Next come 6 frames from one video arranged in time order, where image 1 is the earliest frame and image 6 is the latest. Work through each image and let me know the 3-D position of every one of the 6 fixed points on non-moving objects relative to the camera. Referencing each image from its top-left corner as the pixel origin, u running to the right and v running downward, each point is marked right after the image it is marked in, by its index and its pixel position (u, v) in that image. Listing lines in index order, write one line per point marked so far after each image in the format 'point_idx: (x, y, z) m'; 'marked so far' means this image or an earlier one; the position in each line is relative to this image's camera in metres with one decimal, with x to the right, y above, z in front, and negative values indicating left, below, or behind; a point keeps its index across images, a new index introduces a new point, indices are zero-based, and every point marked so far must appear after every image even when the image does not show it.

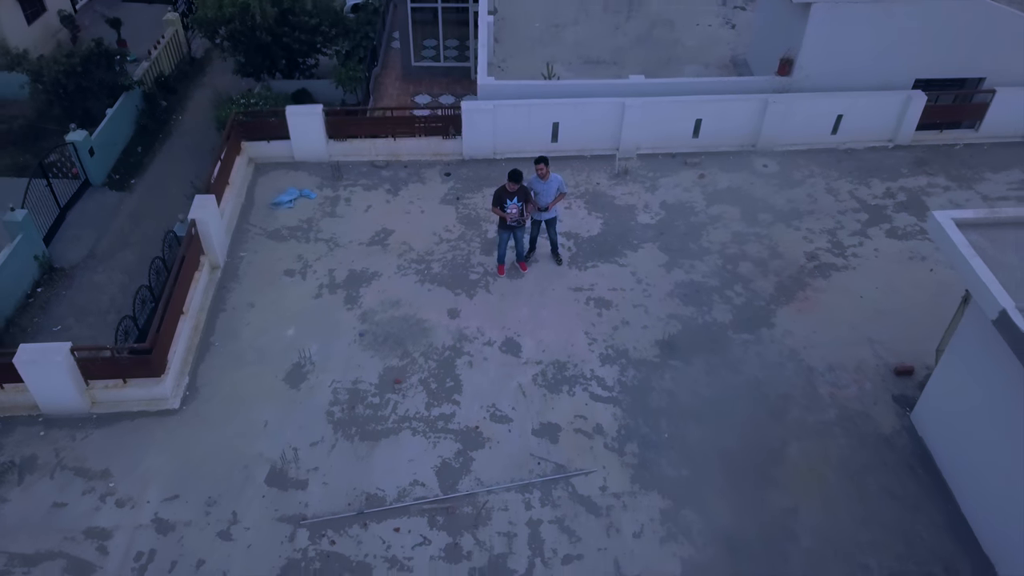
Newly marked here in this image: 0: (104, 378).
0: (-3.2, -0.7, +6.5) m
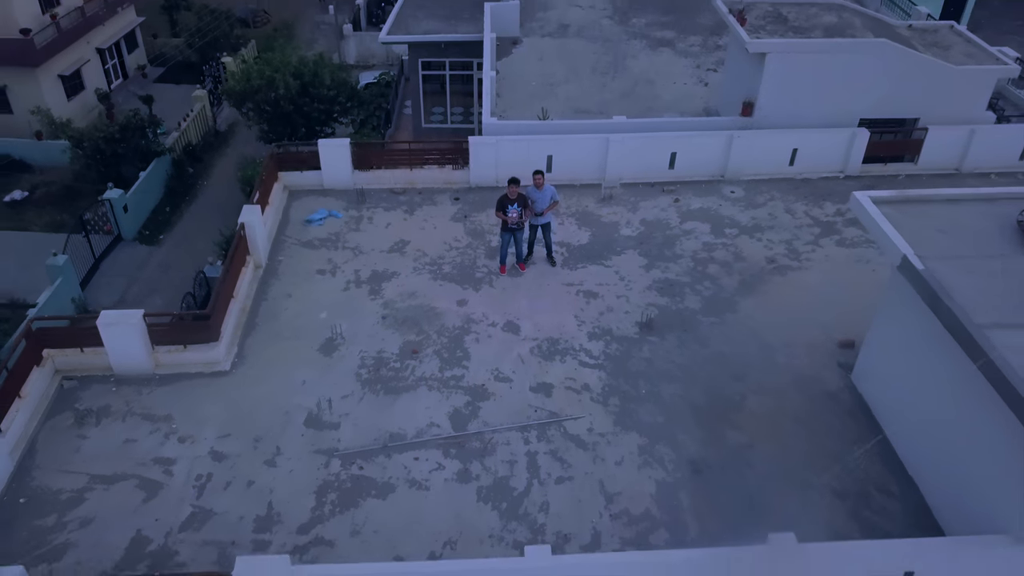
0: (-3.2, -0.5, +7.7) m
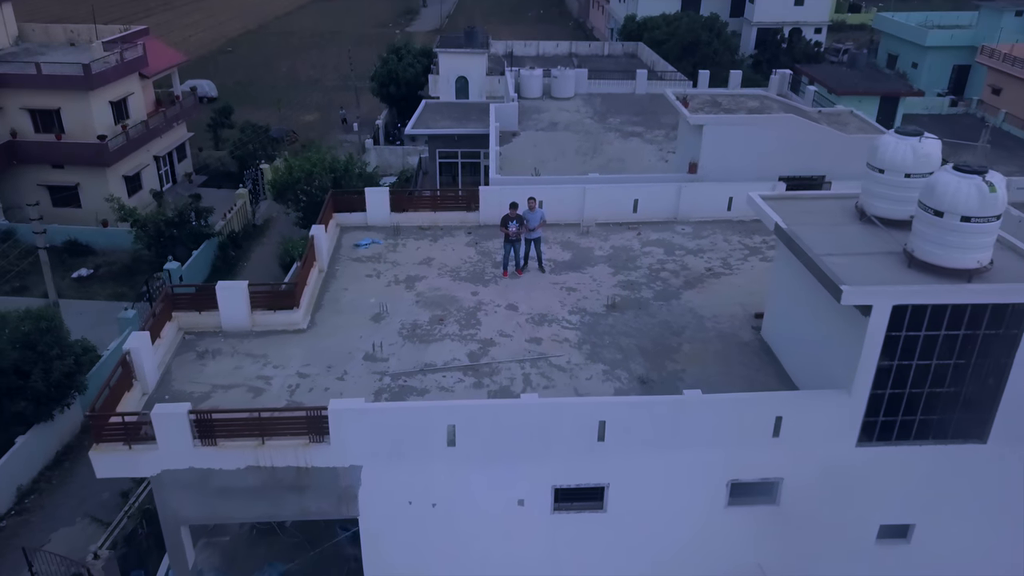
0: (-3.2, -0.2, +10.6) m
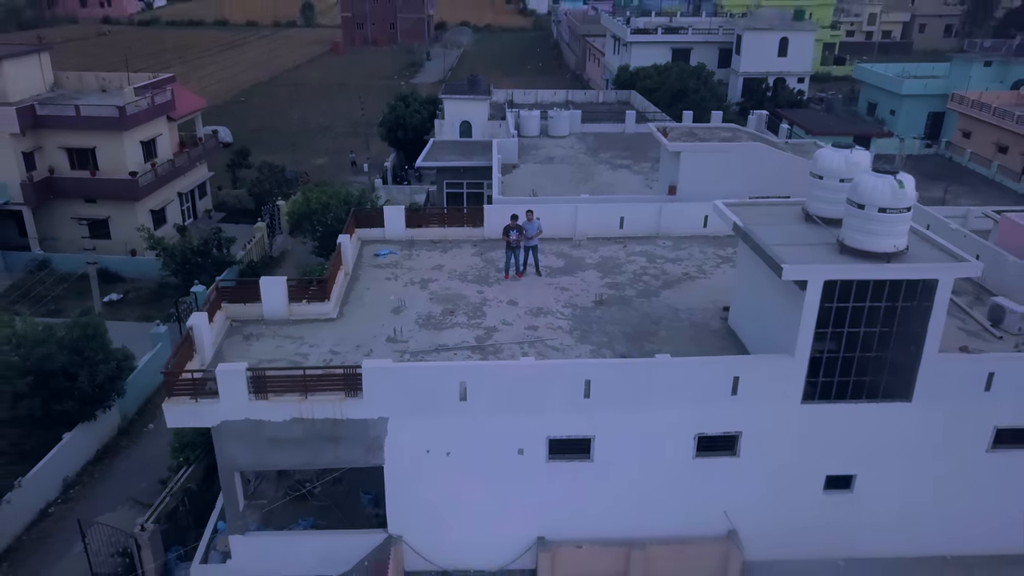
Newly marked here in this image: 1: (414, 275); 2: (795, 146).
0: (-3.2, -0.2, +12.3) m
1: (-1.7, +0.2, +14.1) m
2: (+5.8, +2.9, +17.1) m
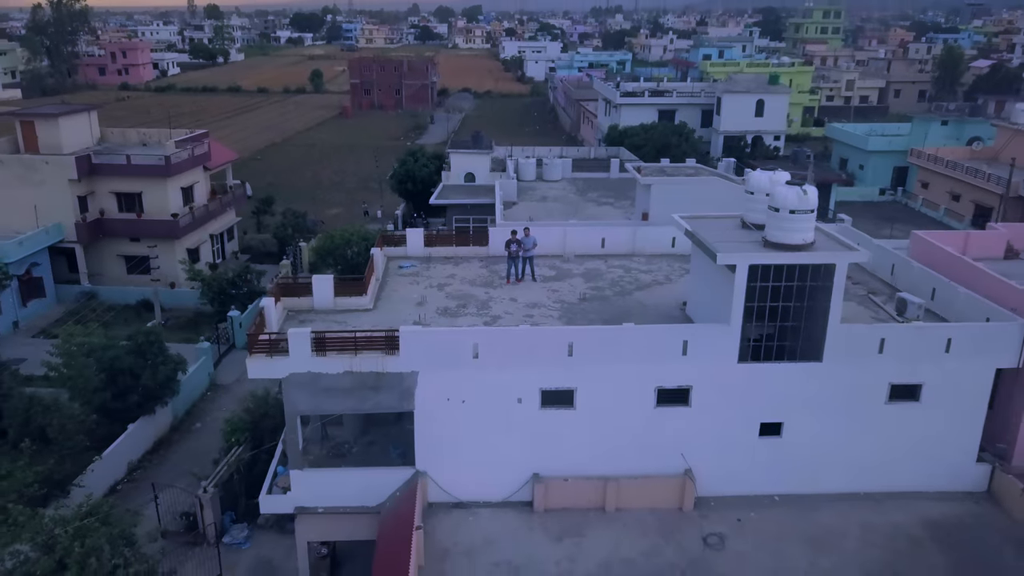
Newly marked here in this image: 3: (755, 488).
0: (-3.2, -0.1, +15.4) m
1: (-1.6, +0.1, +17.2) m
2: (+5.8, +2.6, +20.4) m
3: (+4.1, -3.3, +14.0) m
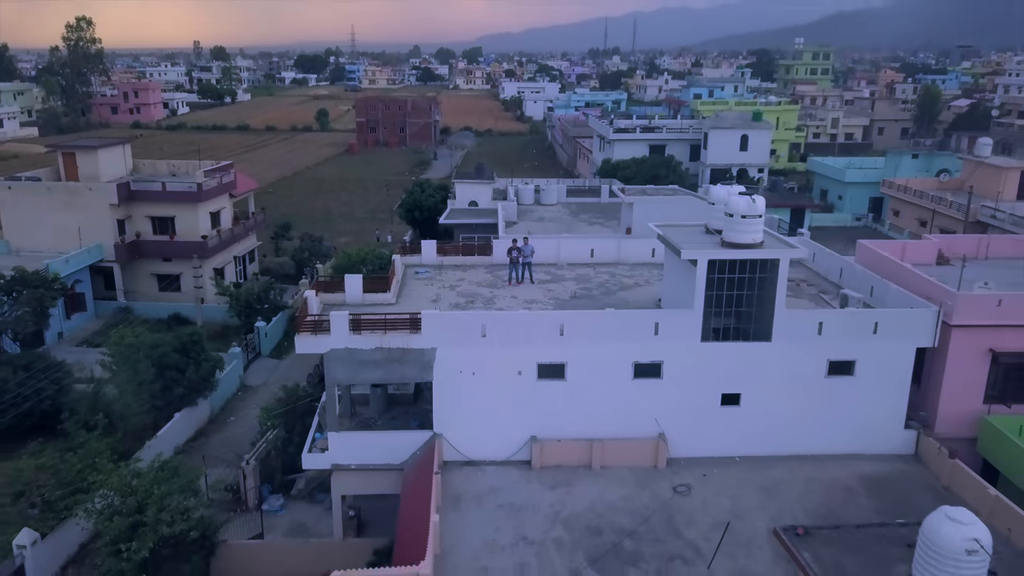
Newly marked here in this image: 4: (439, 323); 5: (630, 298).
0: (-3.1, -0.1, +18.1) m
1: (-1.6, +0.1, +19.9) m
2: (+5.8, +2.4, +23.3) m
3: (+4.1, -3.2, +16.6) m
4: (-1.4, -0.7, +15.4) m
5: (+2.6, -0.2, +18.9) m
